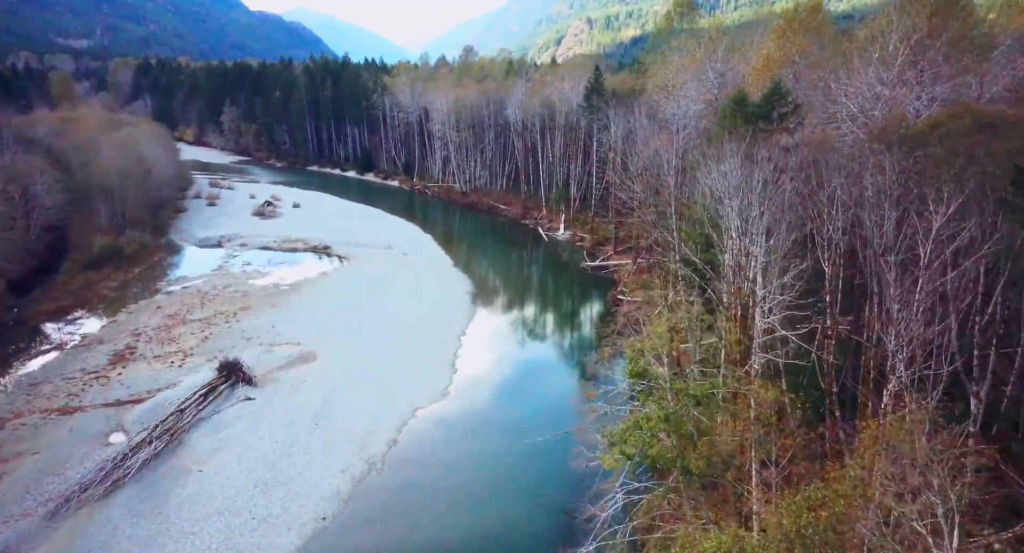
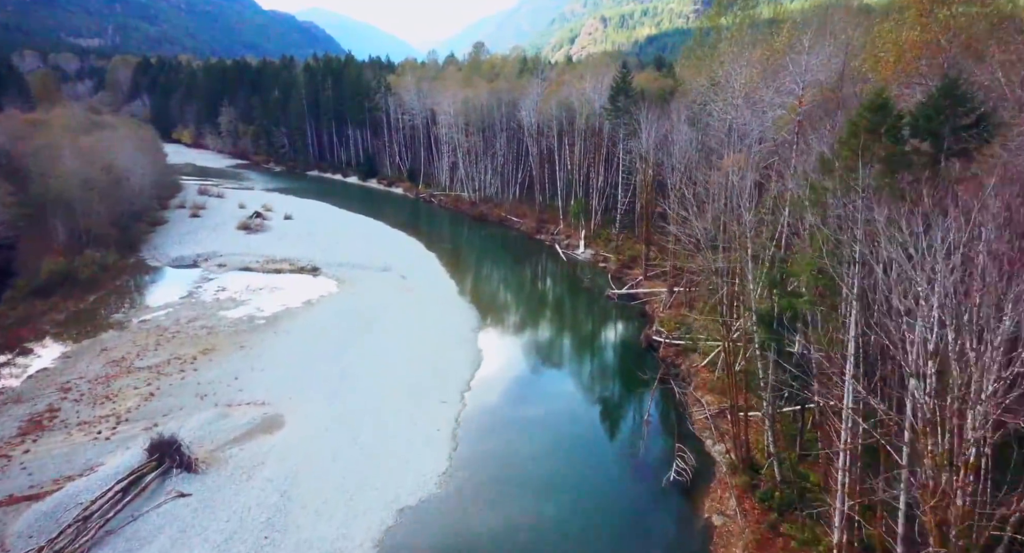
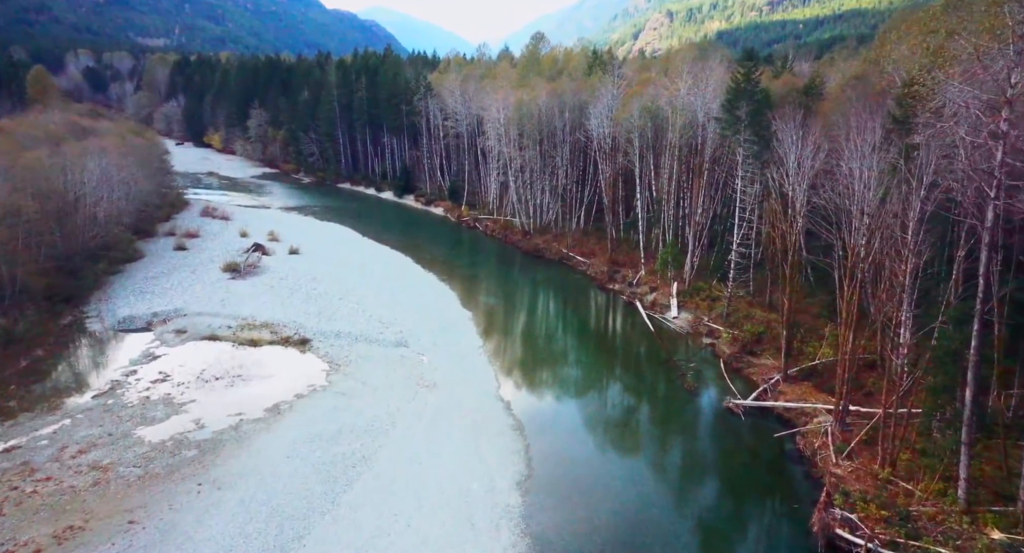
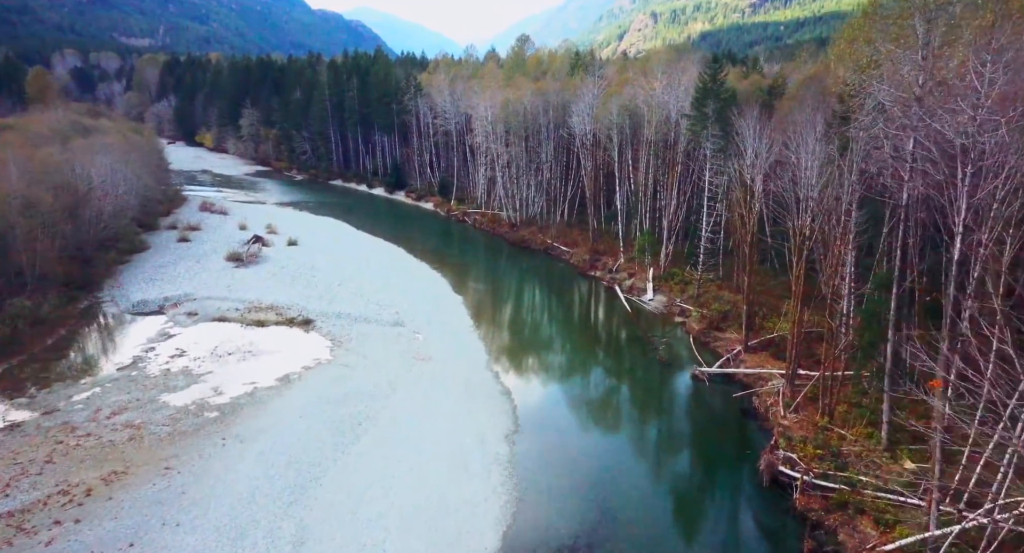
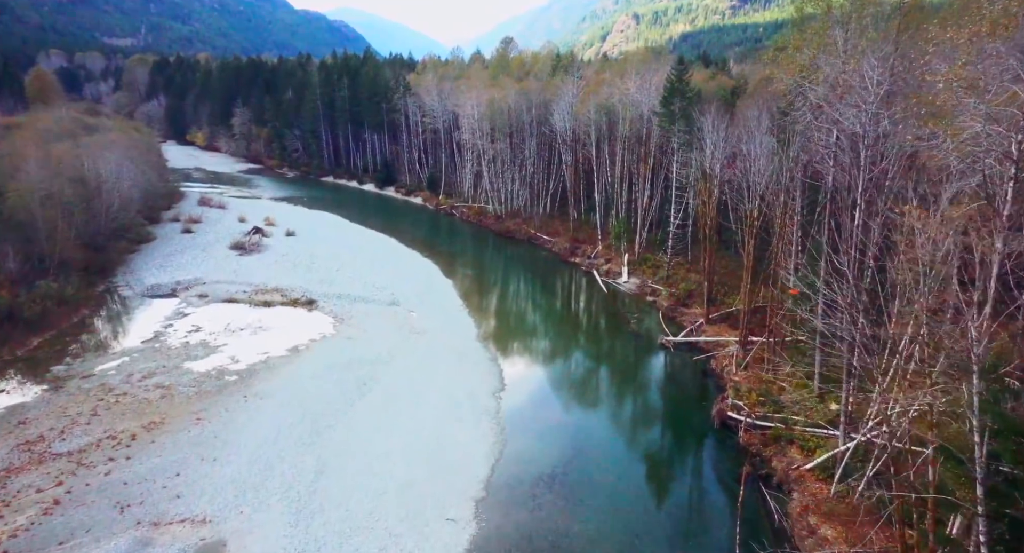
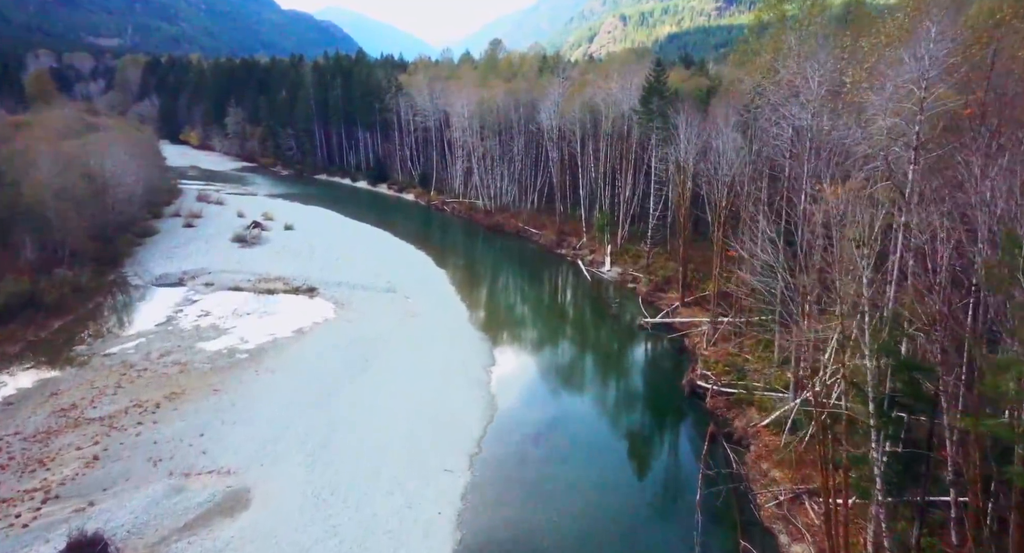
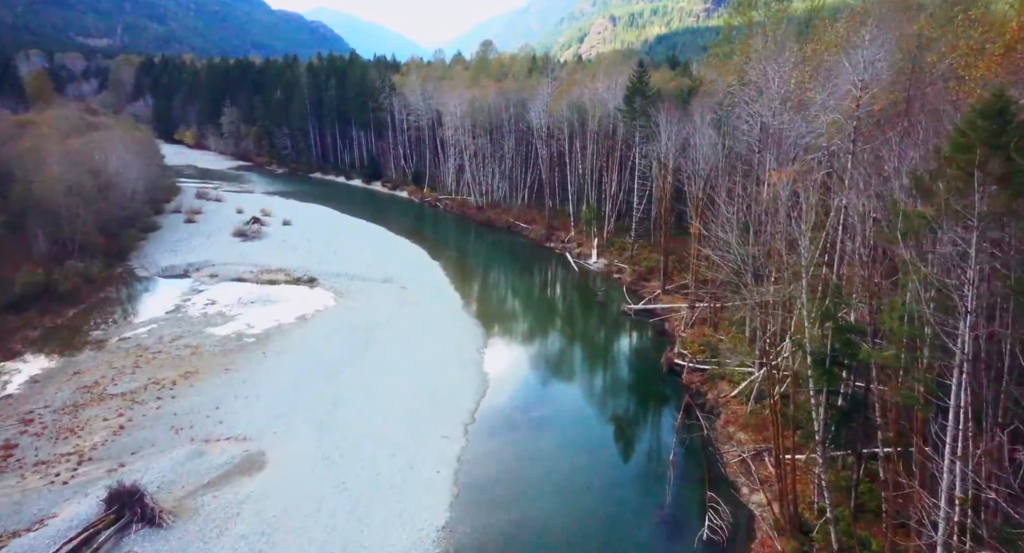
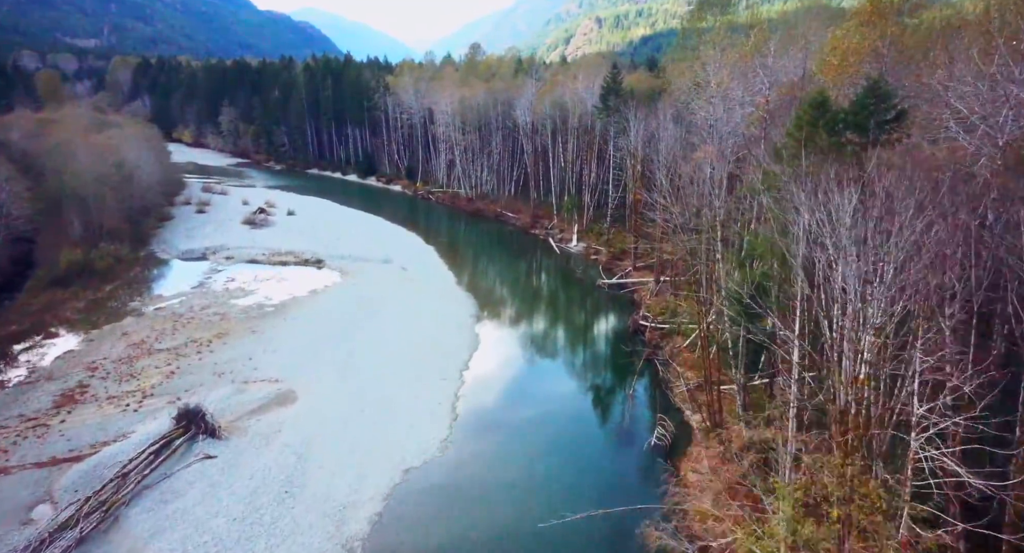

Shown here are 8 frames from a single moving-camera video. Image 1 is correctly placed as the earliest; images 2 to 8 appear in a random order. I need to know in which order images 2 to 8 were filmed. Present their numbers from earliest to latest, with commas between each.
8, 2, 7, 6, 5, 4, 3
